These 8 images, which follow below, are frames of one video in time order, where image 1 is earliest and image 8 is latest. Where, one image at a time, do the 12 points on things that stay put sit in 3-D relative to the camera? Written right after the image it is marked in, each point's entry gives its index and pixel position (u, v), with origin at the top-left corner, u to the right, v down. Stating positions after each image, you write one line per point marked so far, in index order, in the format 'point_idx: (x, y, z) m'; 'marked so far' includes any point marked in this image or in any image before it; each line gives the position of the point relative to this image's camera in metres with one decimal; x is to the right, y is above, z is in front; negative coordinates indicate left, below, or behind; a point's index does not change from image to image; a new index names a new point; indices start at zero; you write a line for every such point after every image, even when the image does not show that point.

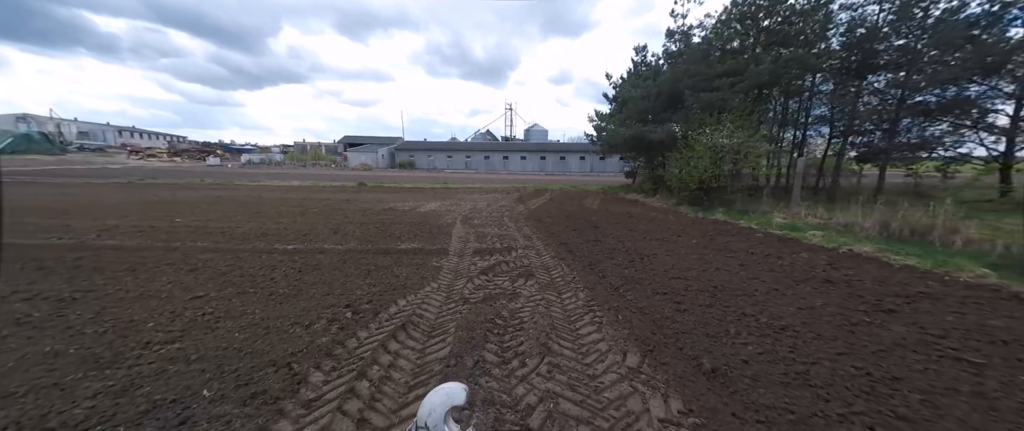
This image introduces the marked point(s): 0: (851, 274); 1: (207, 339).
0: (+4.6, -0.8, +4.6) m
1: (-2.7, -1.1, +3.0) m
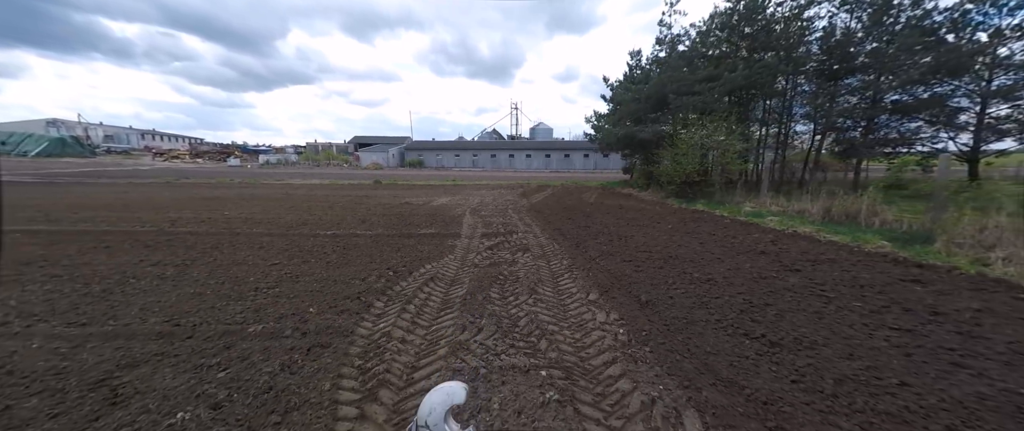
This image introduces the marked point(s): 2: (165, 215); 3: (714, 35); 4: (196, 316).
0: (+4.6, -0.5, +5.7) m
1: (-2.8, -0.9, +4.3) m
2: (-10.1, 0.0, +9.7) m
3: (+7.4, +6.6, +12.3) m
4: (-3.3, -1.0, +3.5) m
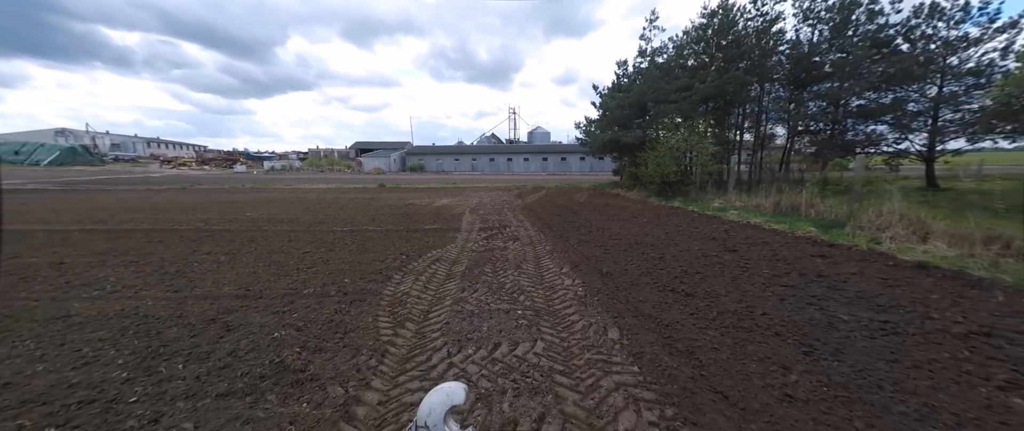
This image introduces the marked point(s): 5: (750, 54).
0: (+4.4, -0.3, +6.7) m
1: (-2.9, -0.8, +5.4) m
2: (-10.2, 0.0, +10.8) m
3: (+7.2, +6.8, +13.4) m
4: (-3.5, -0.9, +4.6) m
5: (+8.8, +6.0, +12.2) m
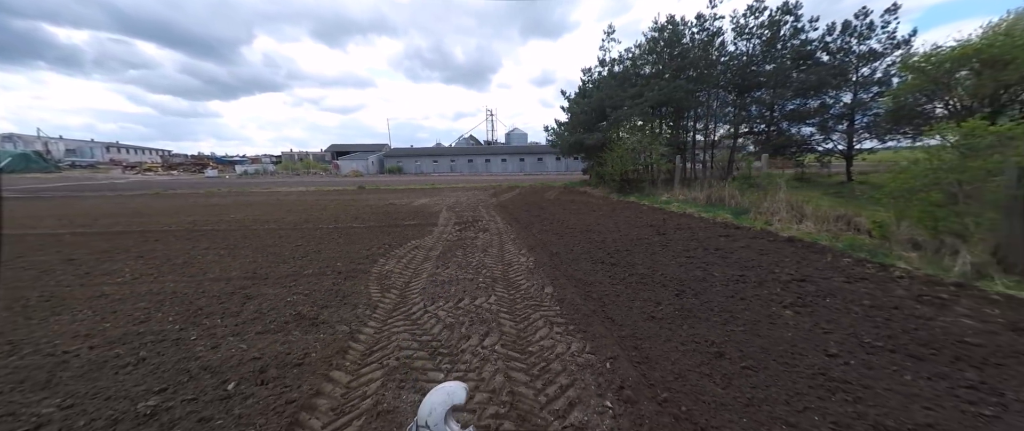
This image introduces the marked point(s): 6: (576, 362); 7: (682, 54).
0: (+3.7, -0.1, +8.0) m
1: (-3.5, -0.7, +6.2) m
2: (-11.2, -0.1, +11.2) m
3: (+5.9, +7.0, +14.9) m
4: (-4.0, -0.9, +5.4) m
5: (+7.6, +6.3, +13.7) m
6: (+0.5, -1.1, +2.6) m
7: (+7.1, +6.7, +13.9) m
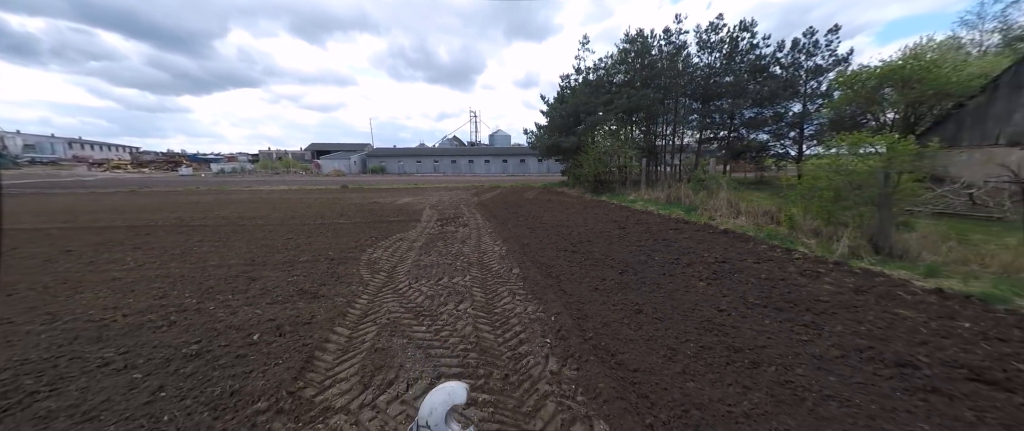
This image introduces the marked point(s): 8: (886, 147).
0: (+3.1, 0.0, +8.9) m
1: (-4.0, -0.6, +6.8) m
2: (-11.9, 0.0, +11.4) m
3: (+5.0, +7.1, +15.9) m
4: (-4.5, -0.7, +5.9) m
5: (+6.8, +6.3, +14.9) m
6: (+0.2, -1.0, +3.4) m
7: (+6.2, +6.8, +15.0) m
8: (+5.2, +0.9, +4.5) m
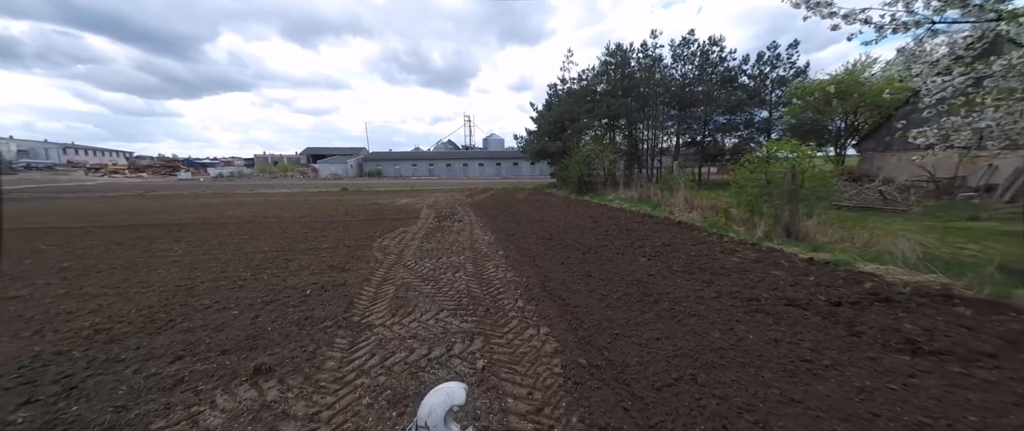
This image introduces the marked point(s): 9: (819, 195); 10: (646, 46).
0: (+2.8, +0.1, +10.2) m
1: (-4.3, -0.5, +7.9) m
2: (-12.3, 0.0, +12.4) m
3: (+4.5, +7.1, +17.2) m
4: (-4.7, -0.6, +7.0) m
5: (+6.3, +6.4, +16.2) m
6: (-0.1, -0.9, +4.6) m
7: (+5.7, +6.8, +16.4) m
8: (+4.9, +1.1, +5.8) m
9: (+5.4, +0.4, +5.8) m
10: (+6.6, +8.3, +16.3) m
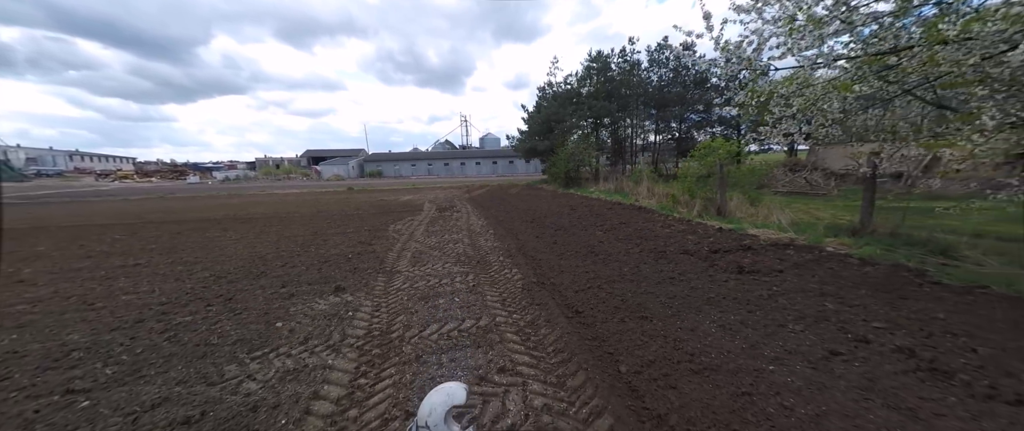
0: (+2.5, +0.4, +11.8) m
1: (-4.6, -0.3, +9.5) m
2: (-12.6, +0.1, +14.0) m
3: (+4.1, +7.6, +18.8) m
4: (-5.0, -0.4, +8.6) m
5: (+5.9, +6.9, +17.8) m
6: (-0.3, -0.6, +6.2) m
7: (+5.3, +7.3, +18.0) m
8: (+4.6, +1.5, +7.4) m
9: (+5.1, +0.8, +7.4) m
10: (+6.1, +8.8, +17.9) m
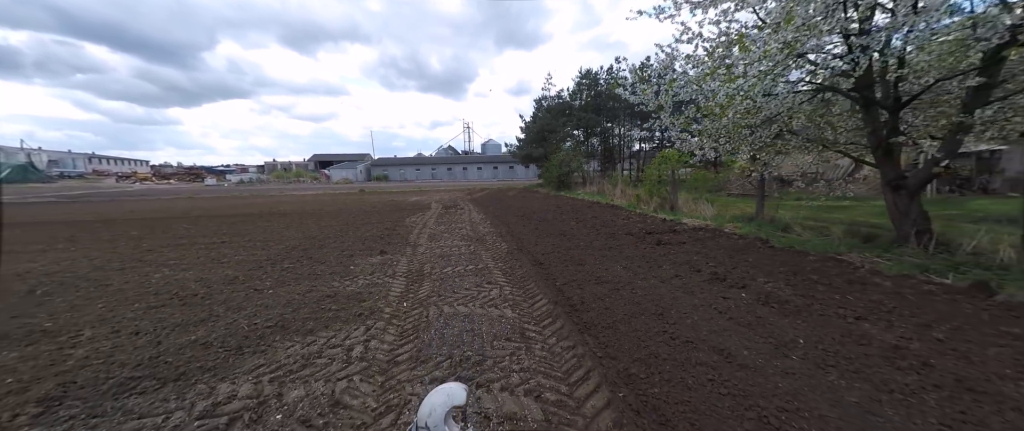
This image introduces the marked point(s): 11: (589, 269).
0: (+2.3, +0.5, +13.7) m
1: (-4.8, -0.1, +11.4) m
2: (-12.7, +0.3, +15.9) m
3: (+4.0, +7.5, +20.8) m
4: (-5.2, -0.3, +10.5) m
5: (+5.8, +6.8, +19.8) m
6: (-0.5, -0.4, +8.1) m
7: (+5.2, +7.3, +20.0) m
8: (+4.4, +1.6, +9.3) m
9: (+4.9, +0.9, +9.3) m
10: (+6.0, +8.8, +19.9) m
11: (+1.1, -0.8, +4.7) m
